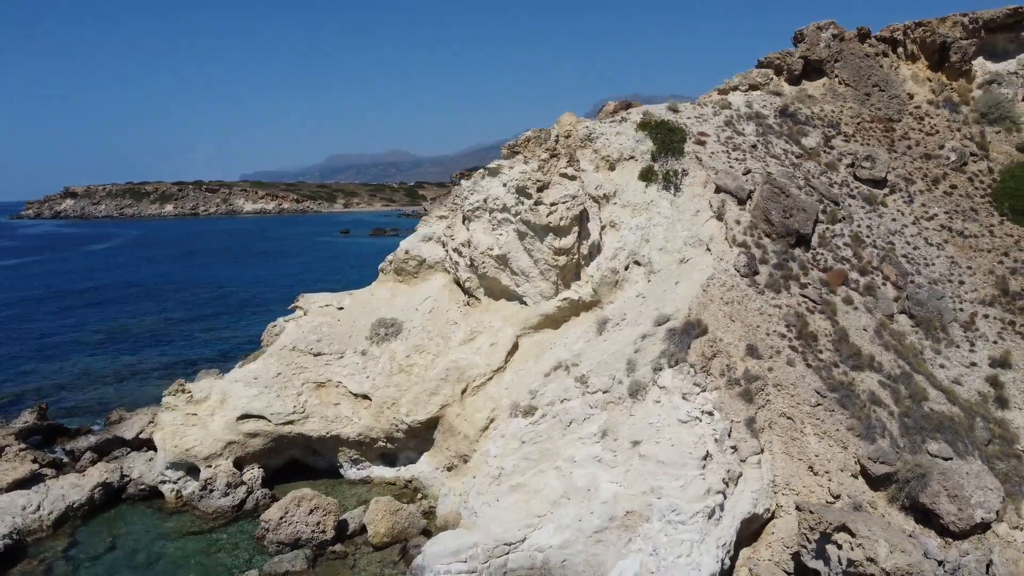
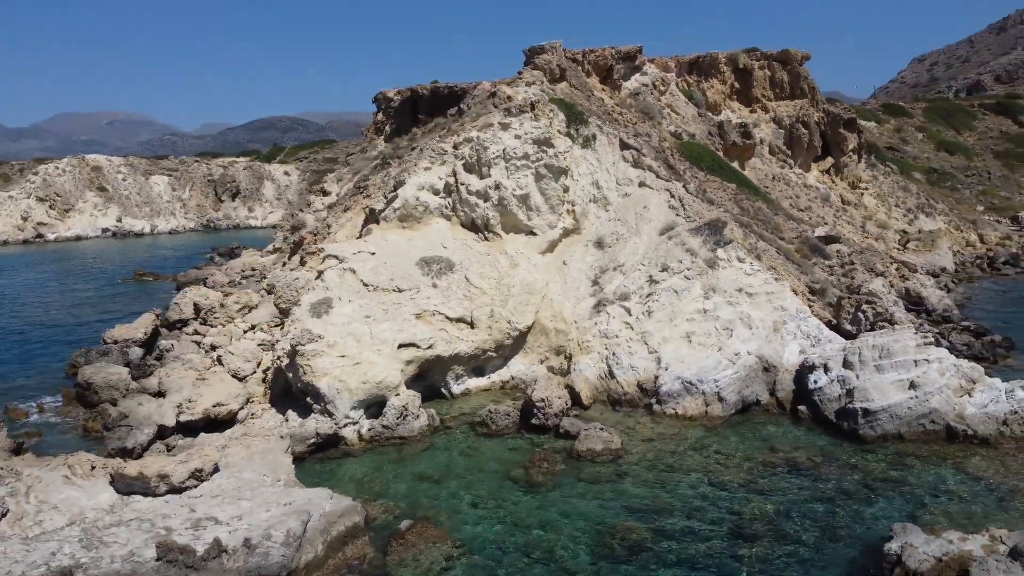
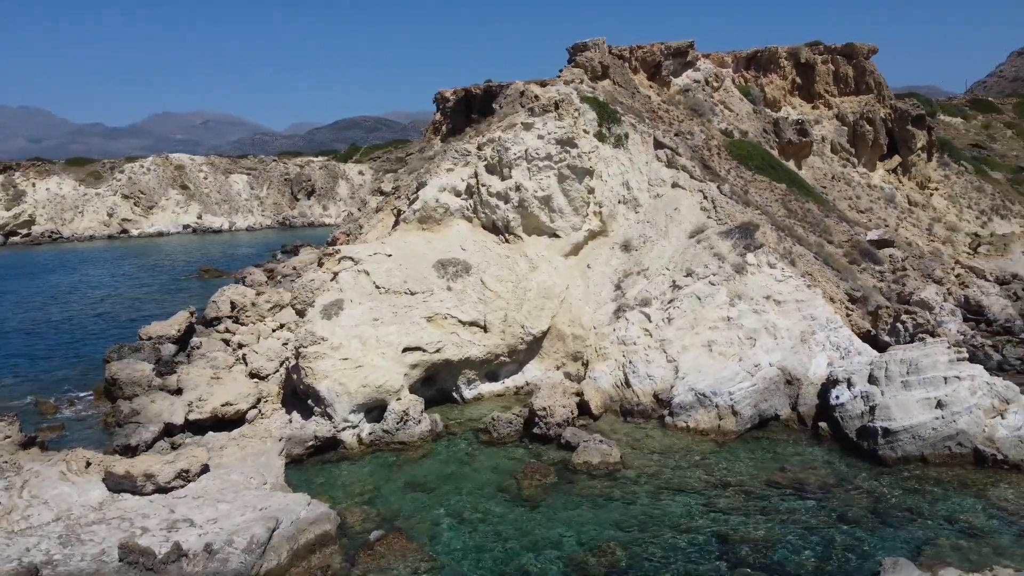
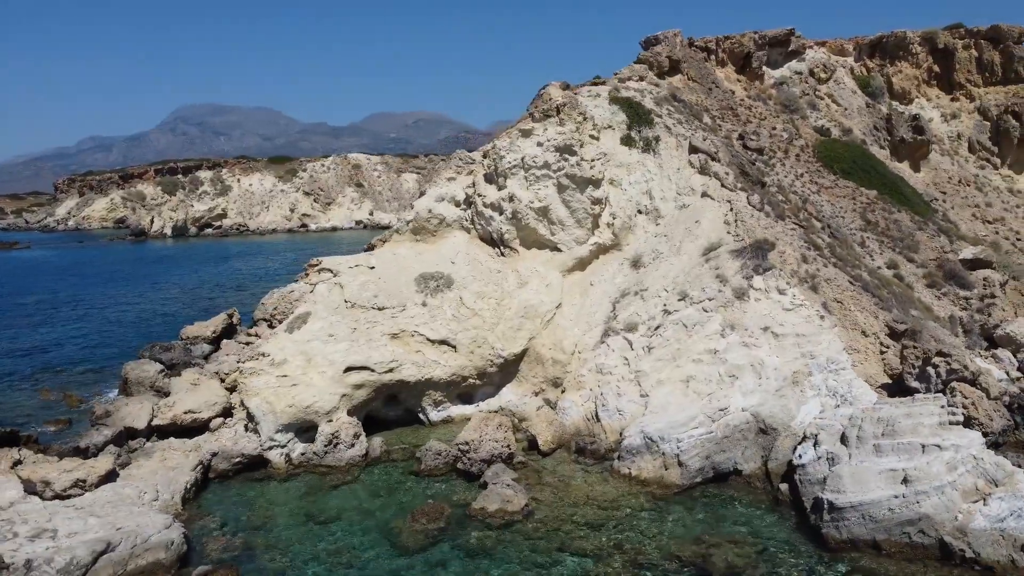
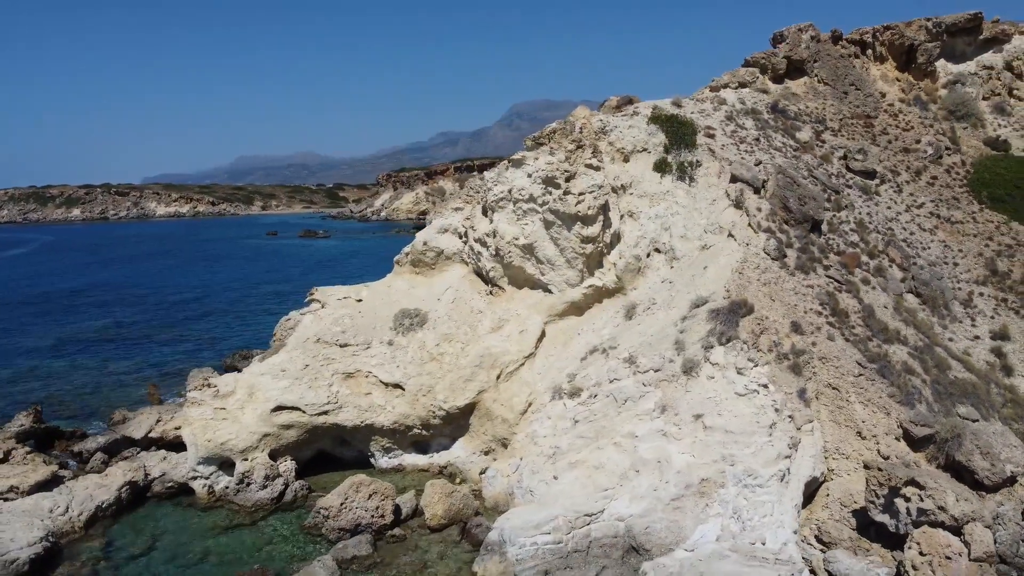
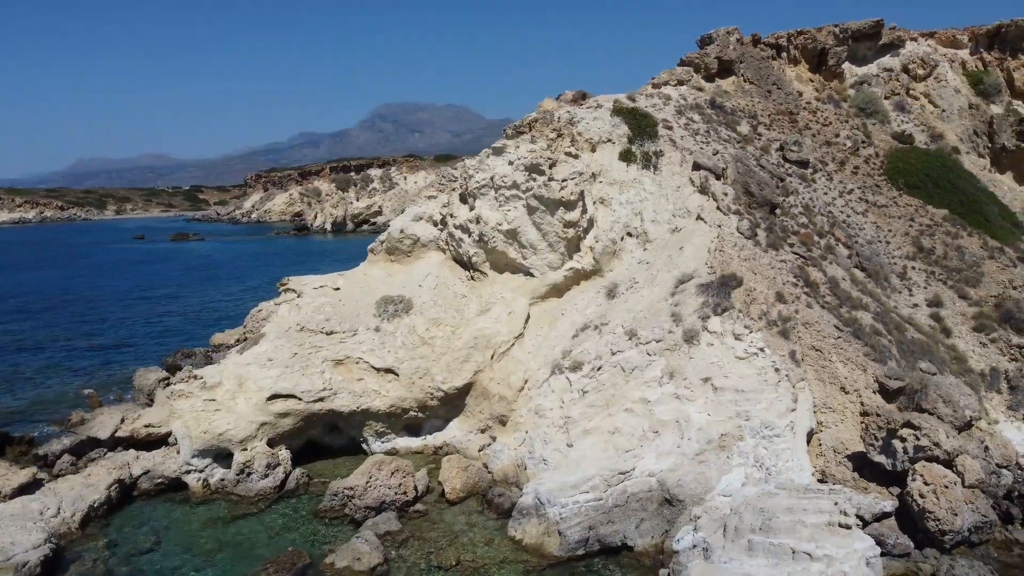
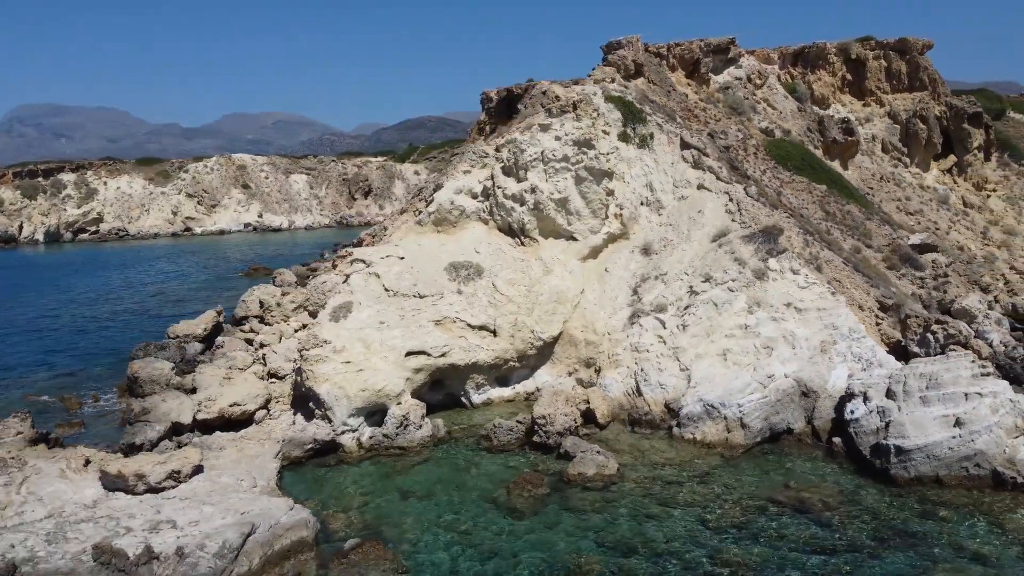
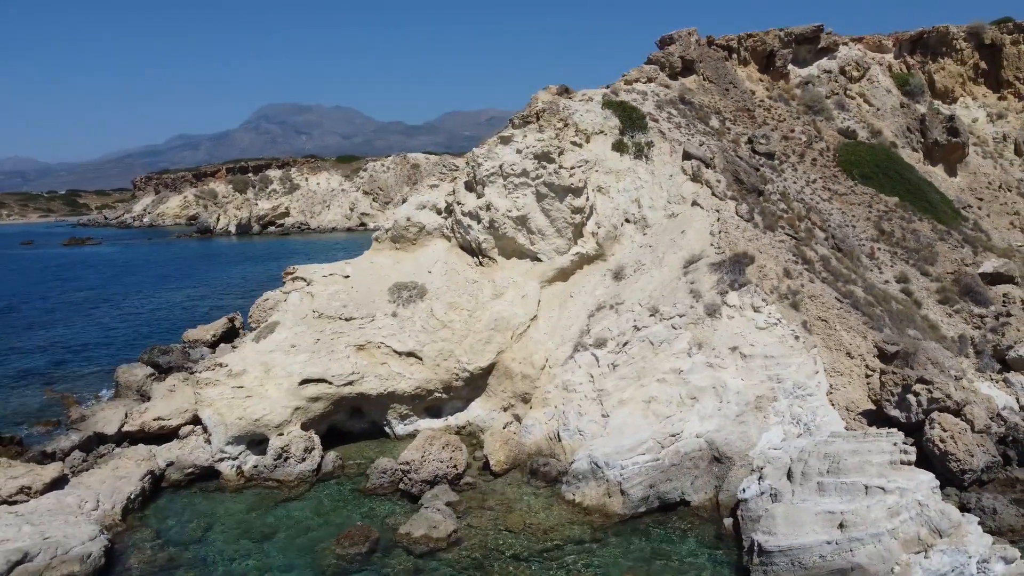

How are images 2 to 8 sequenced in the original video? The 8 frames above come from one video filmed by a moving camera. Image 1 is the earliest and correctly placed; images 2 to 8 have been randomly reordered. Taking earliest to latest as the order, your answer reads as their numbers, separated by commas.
5, 6, 8, 4, 7, 3, 2
